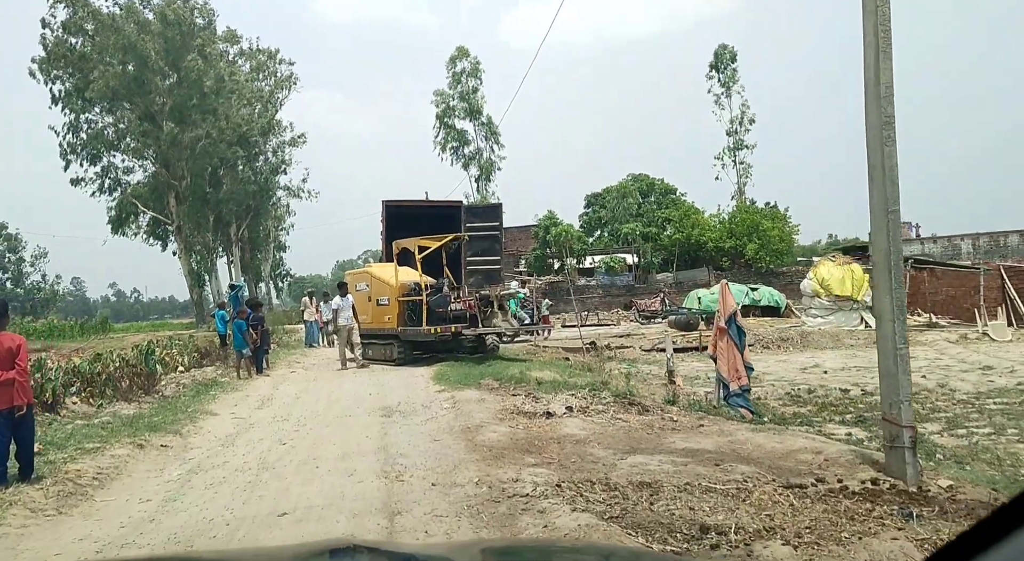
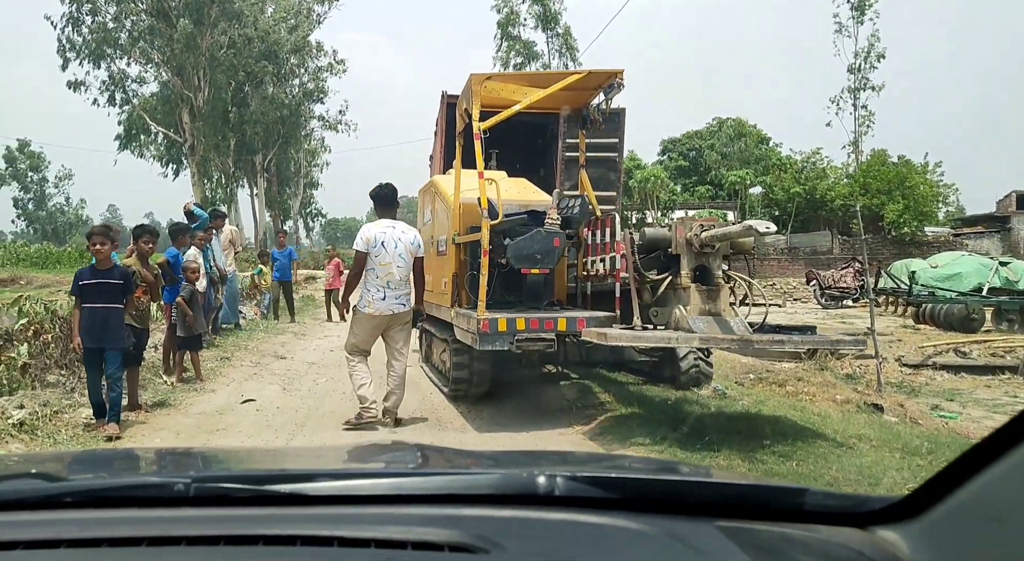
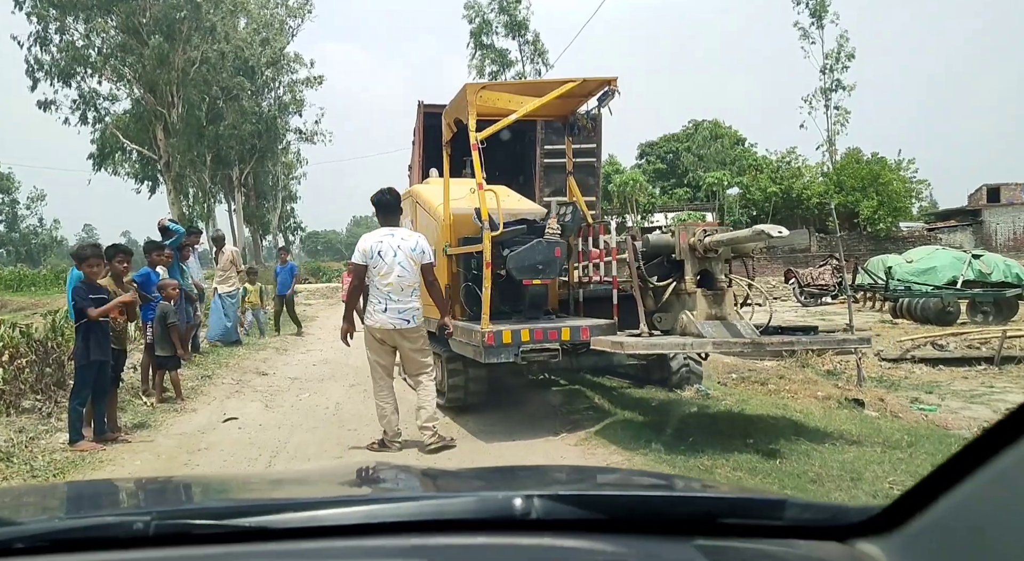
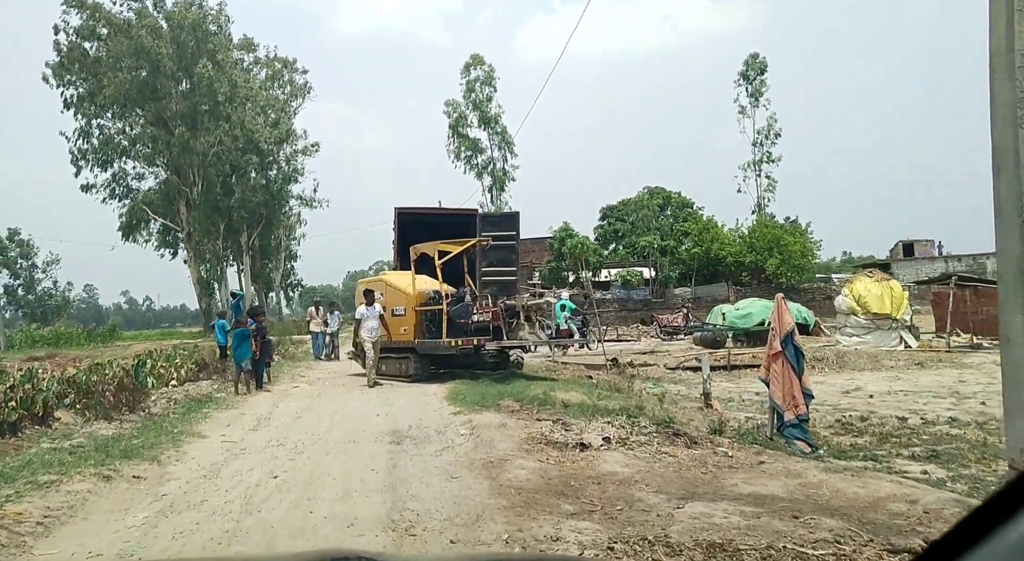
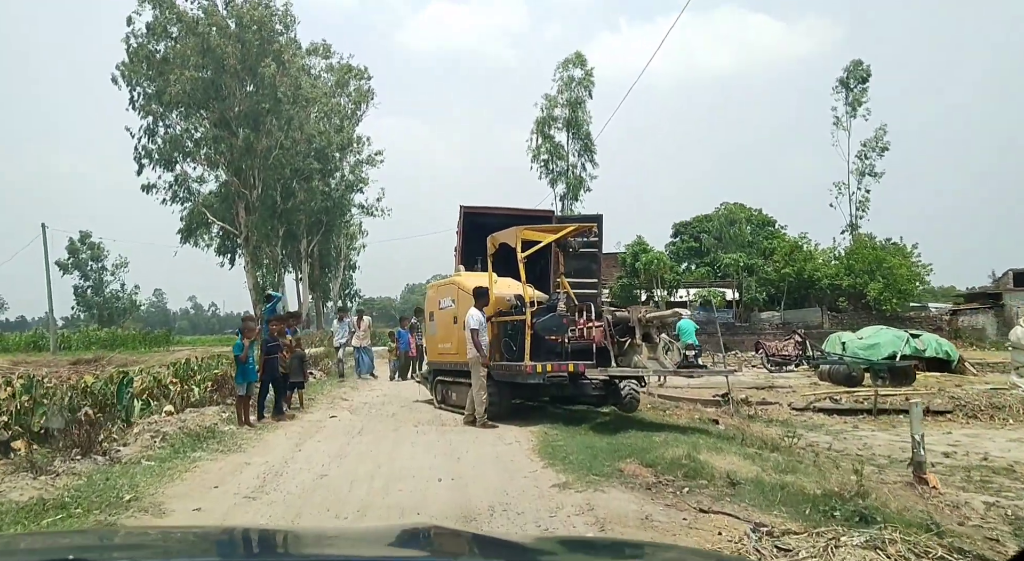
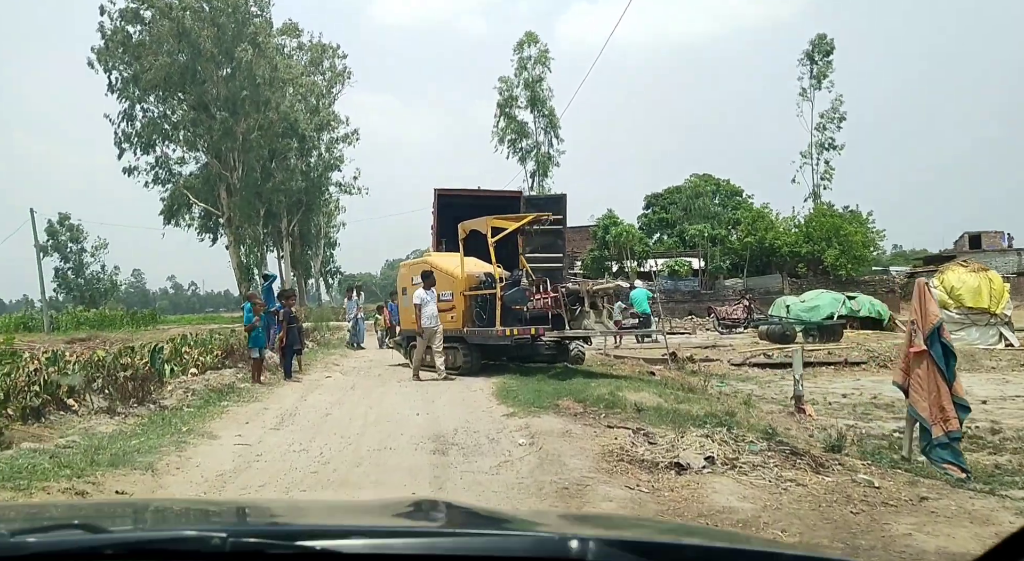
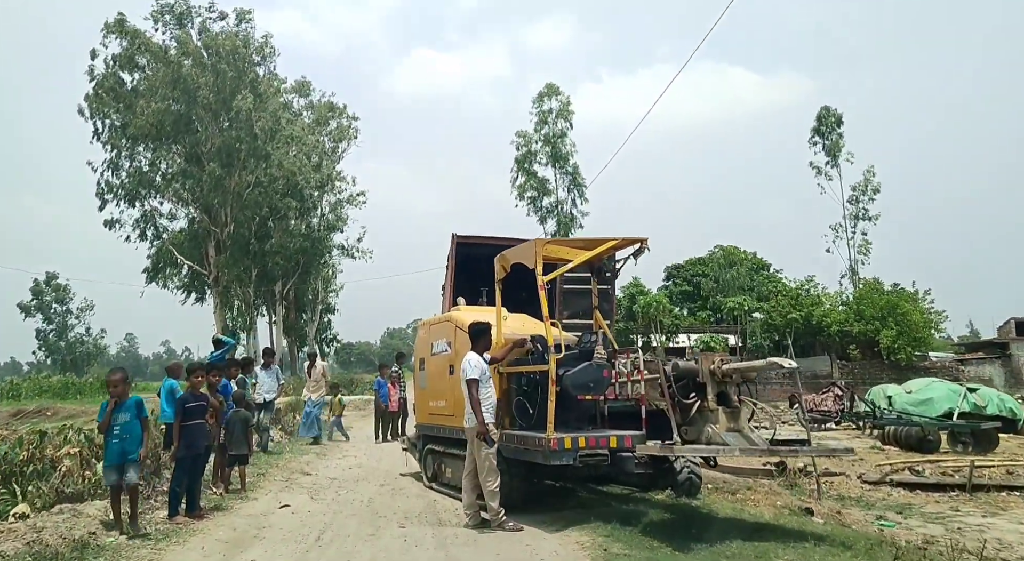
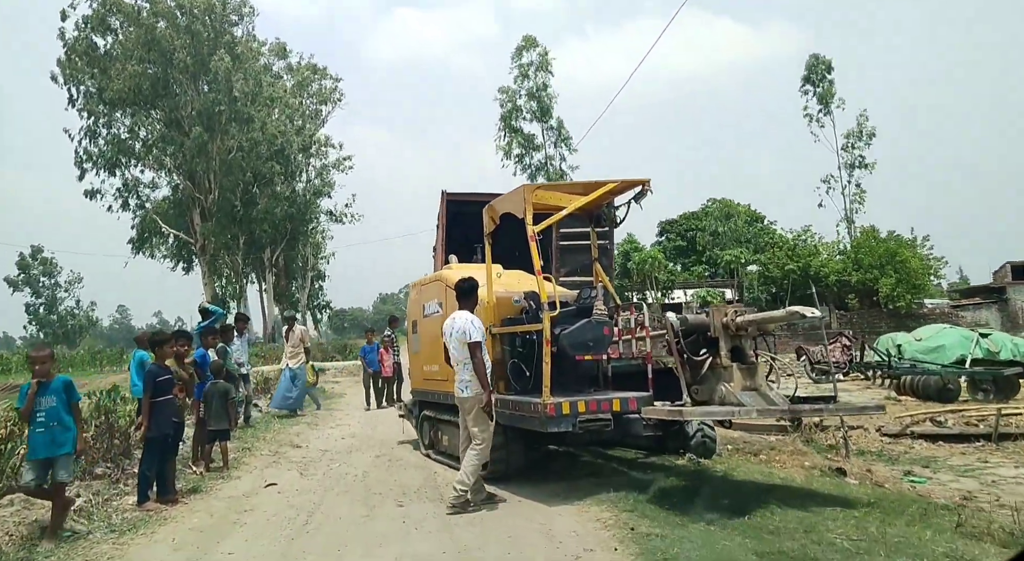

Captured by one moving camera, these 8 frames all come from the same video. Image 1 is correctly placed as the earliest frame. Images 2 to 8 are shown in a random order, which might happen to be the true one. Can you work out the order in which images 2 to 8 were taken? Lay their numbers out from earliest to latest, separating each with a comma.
4, 6, 5, 7, 8, 3, 2
